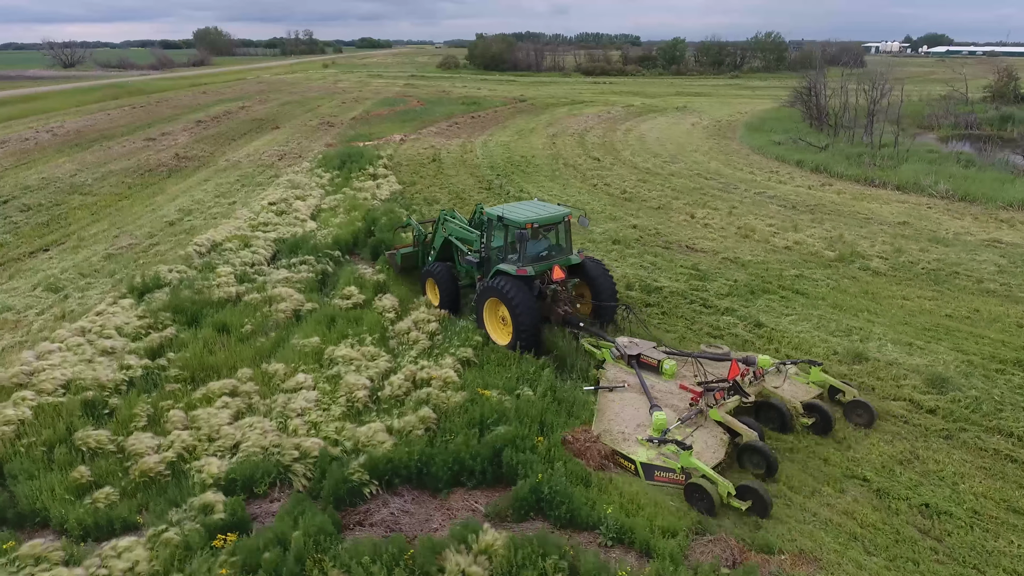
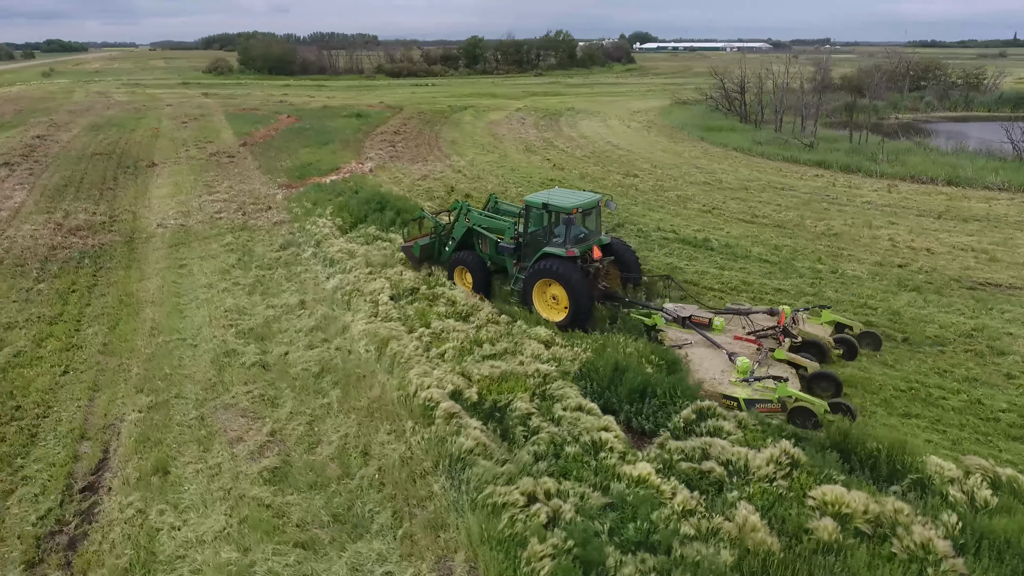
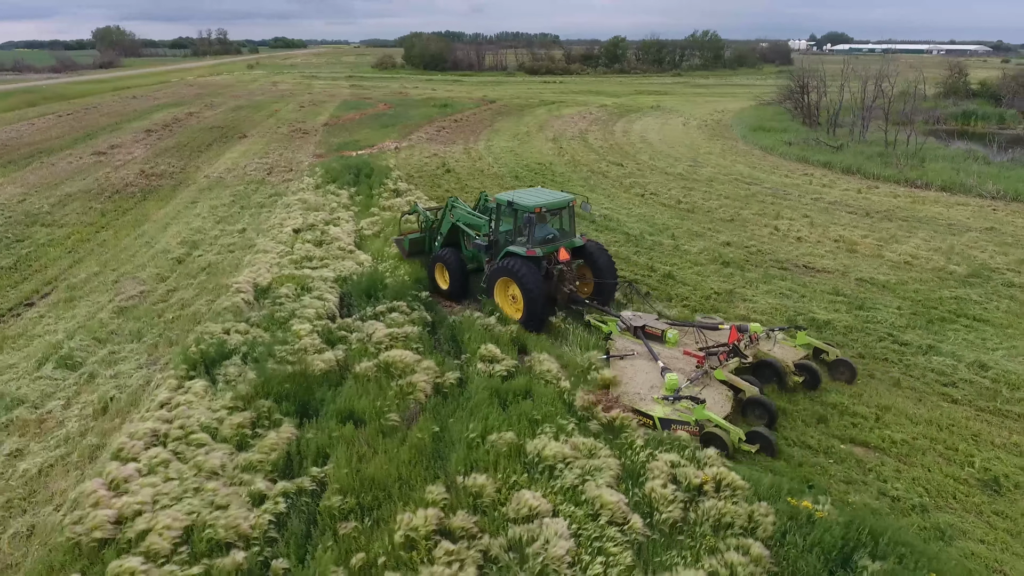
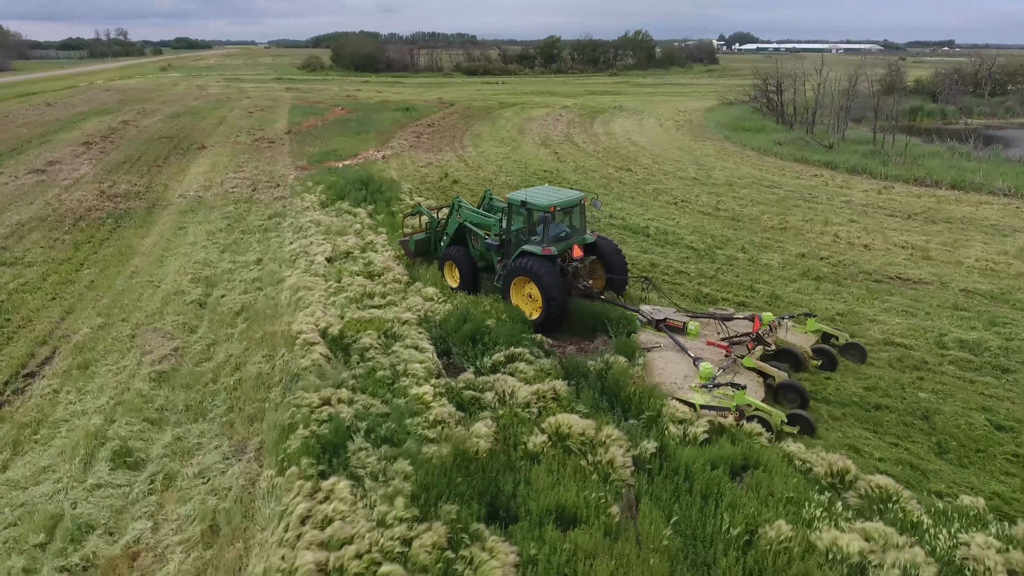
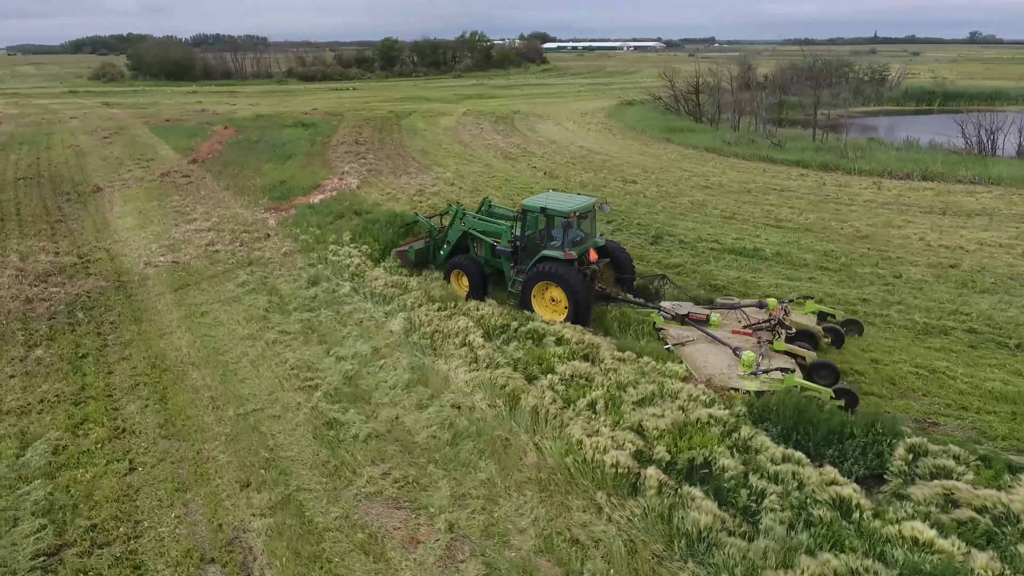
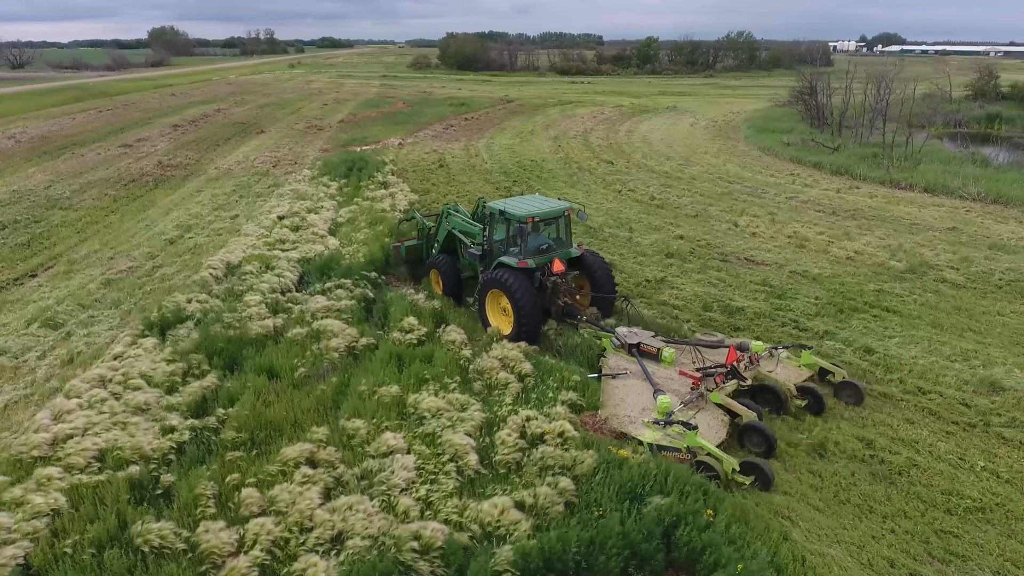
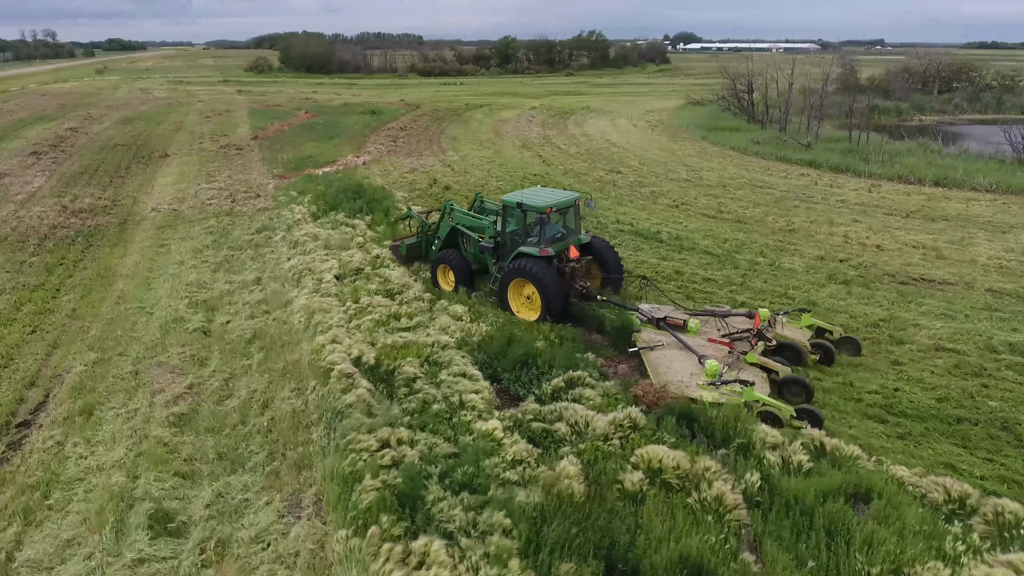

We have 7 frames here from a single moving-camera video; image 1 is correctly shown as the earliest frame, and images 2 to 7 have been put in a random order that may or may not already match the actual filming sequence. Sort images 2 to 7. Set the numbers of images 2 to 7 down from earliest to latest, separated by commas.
6, 3, 4, 7, 2, 5
